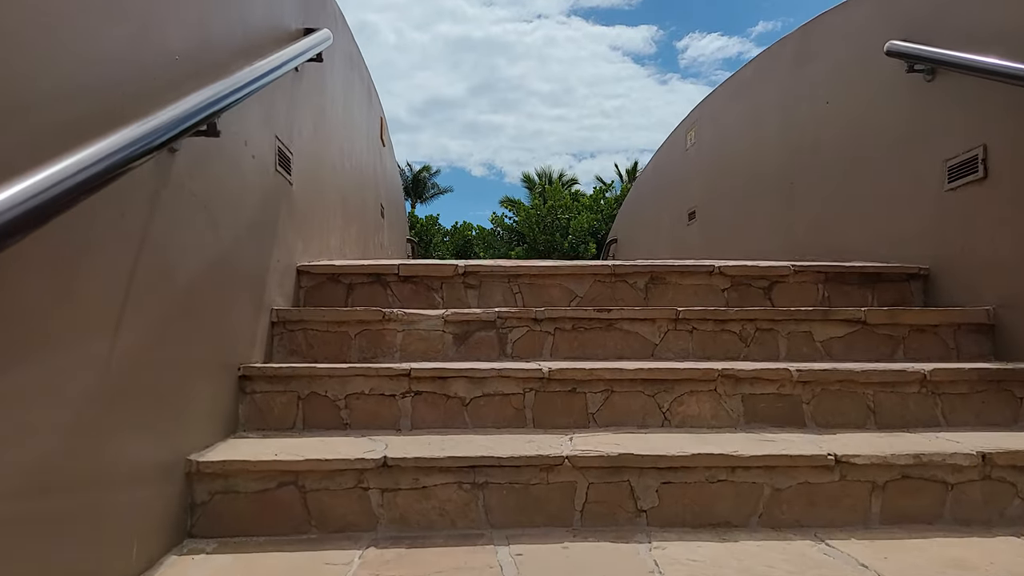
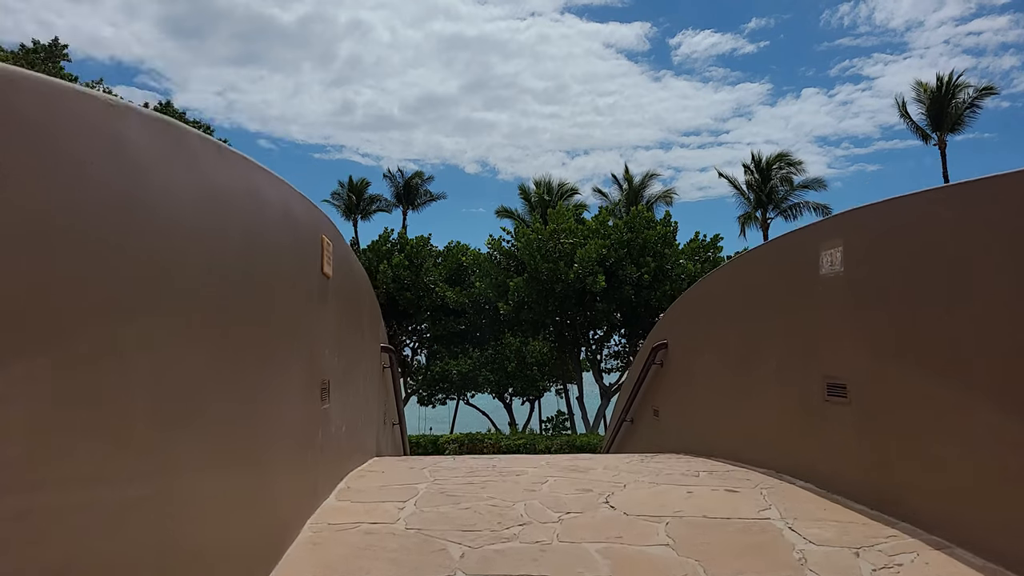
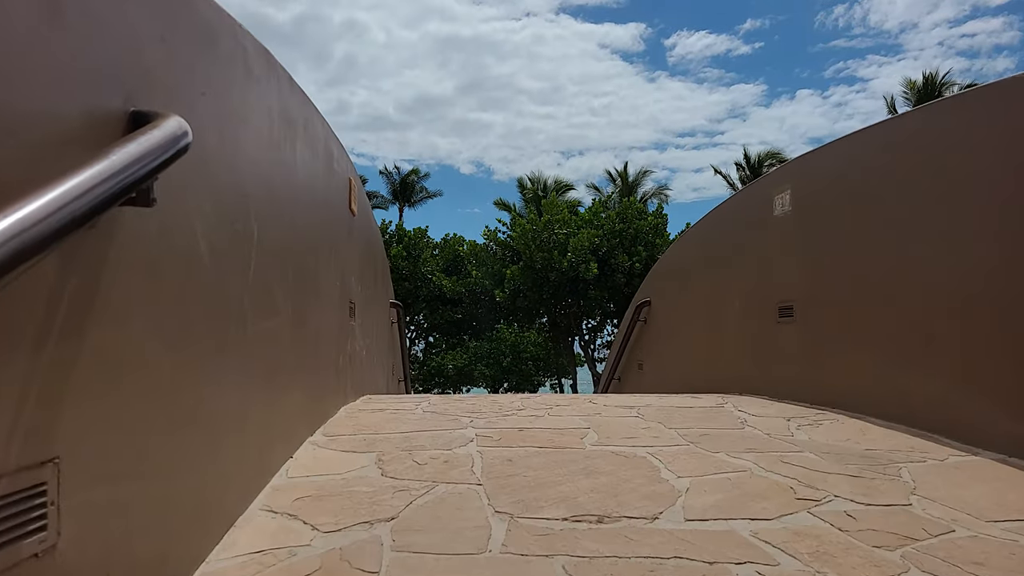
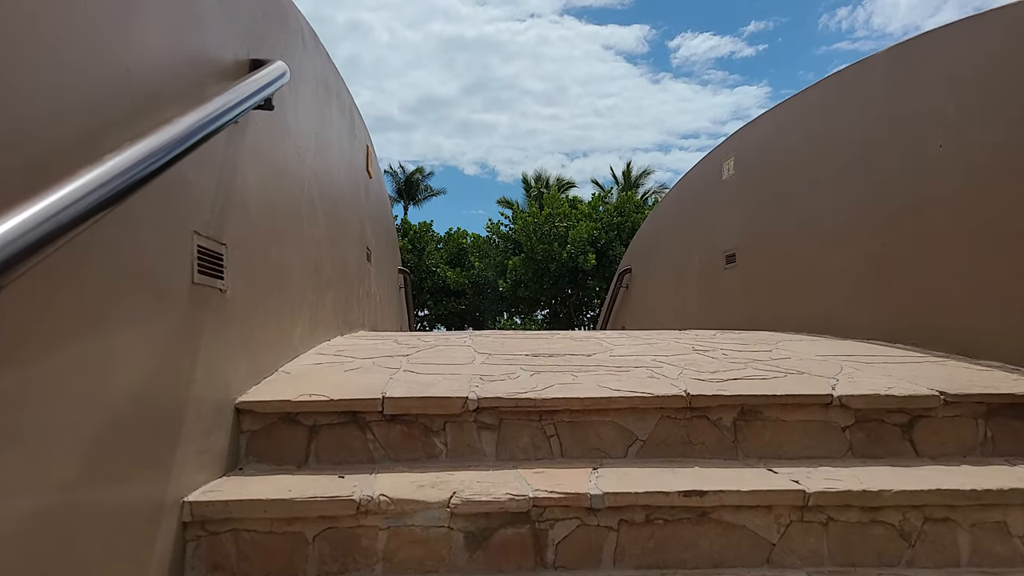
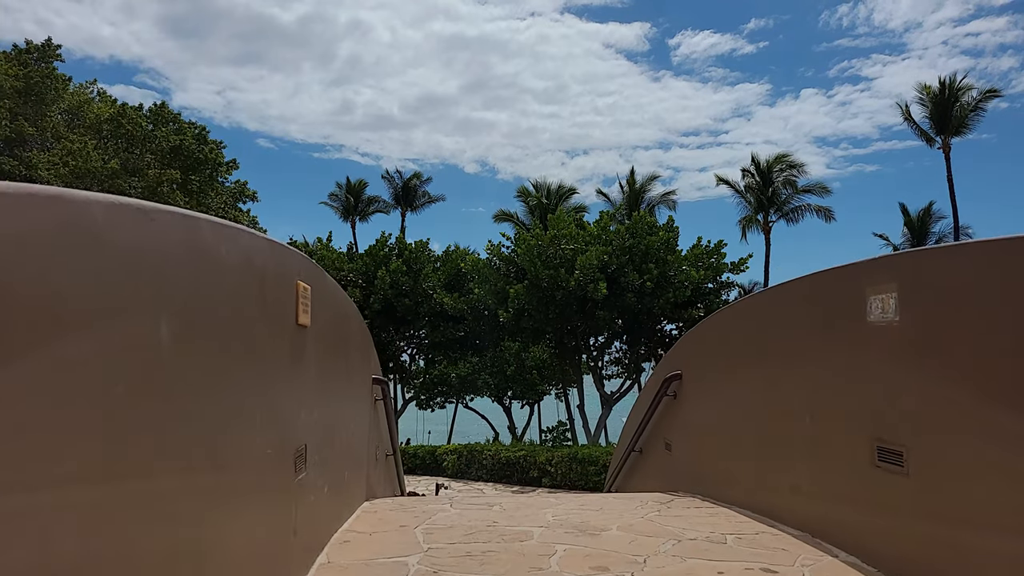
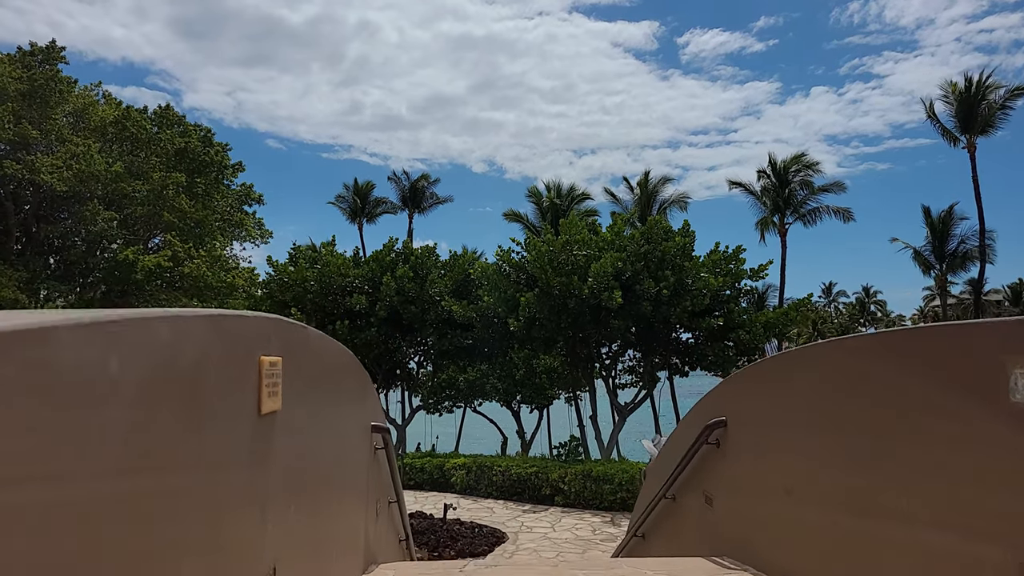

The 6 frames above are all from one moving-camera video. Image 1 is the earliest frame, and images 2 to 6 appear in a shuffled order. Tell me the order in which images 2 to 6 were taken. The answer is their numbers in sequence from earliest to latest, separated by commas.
4, 3, 2, 5, 6
